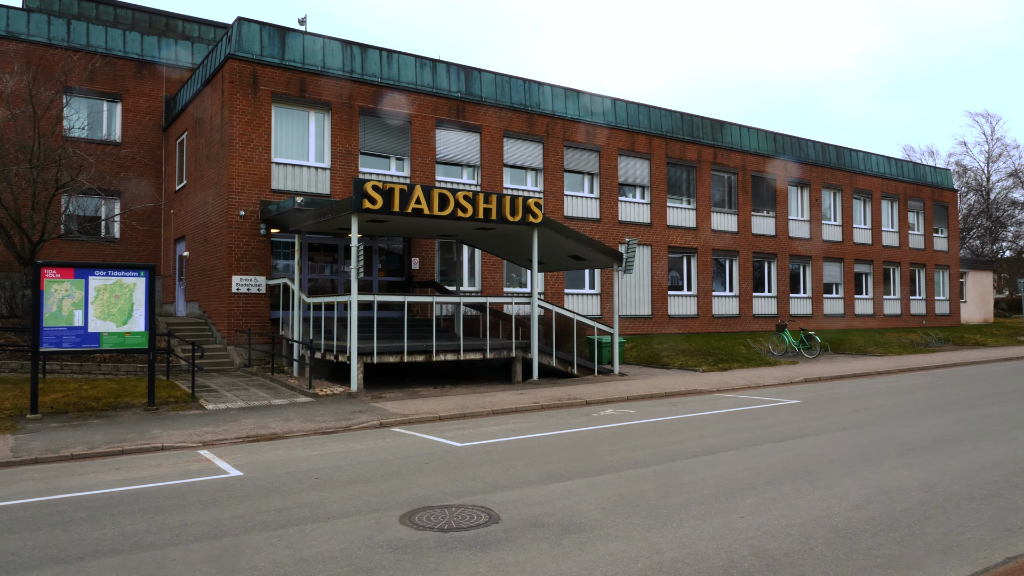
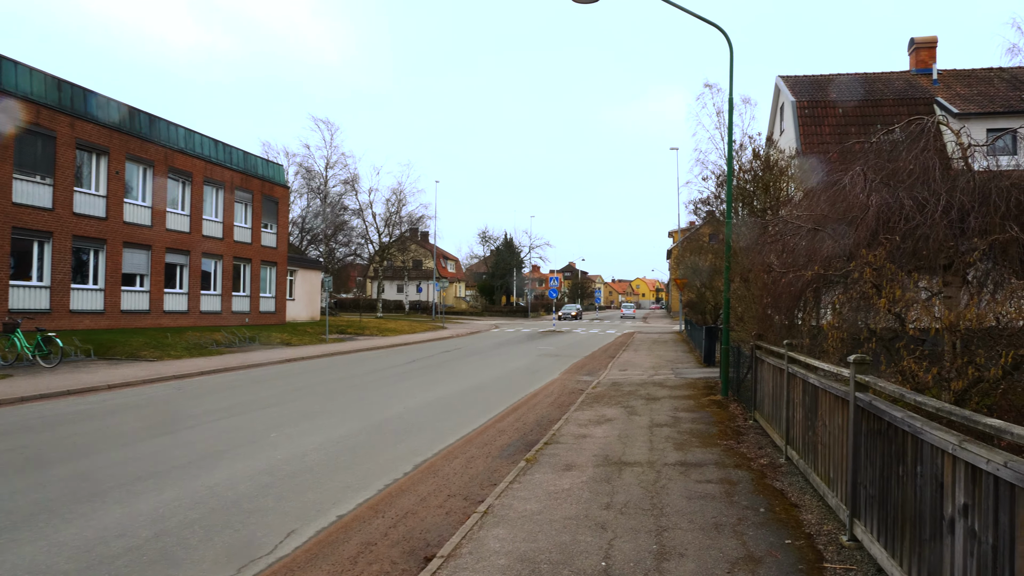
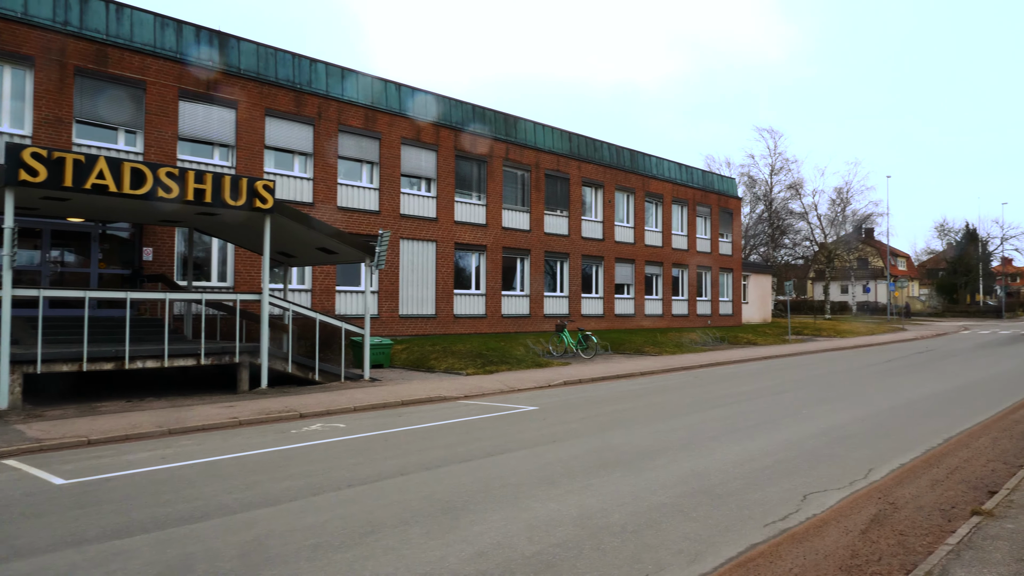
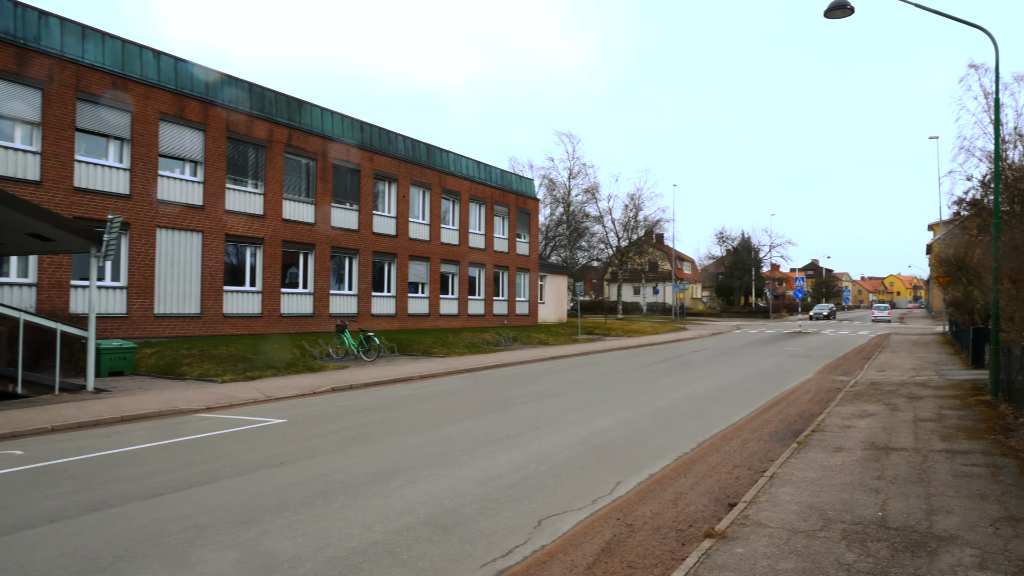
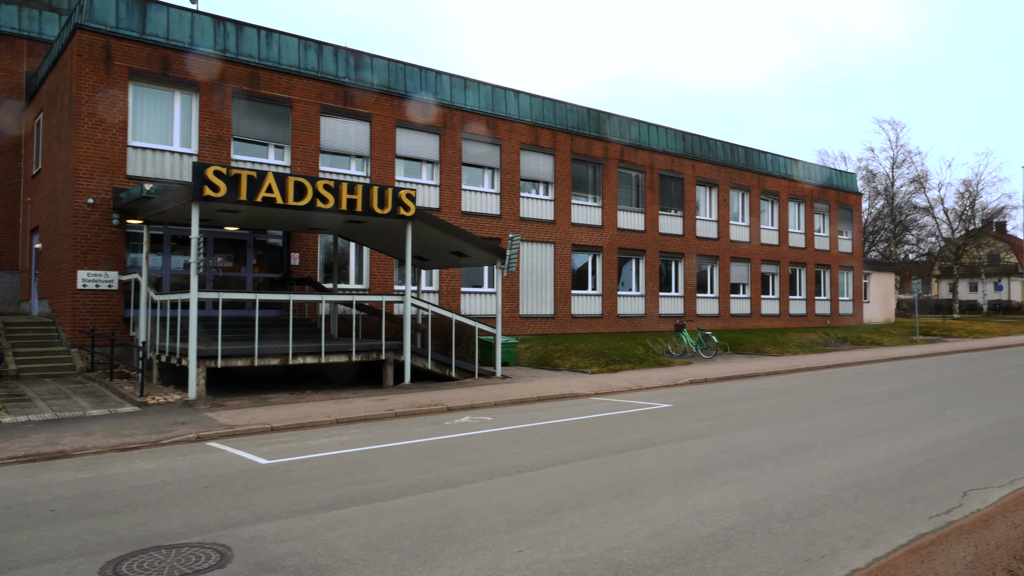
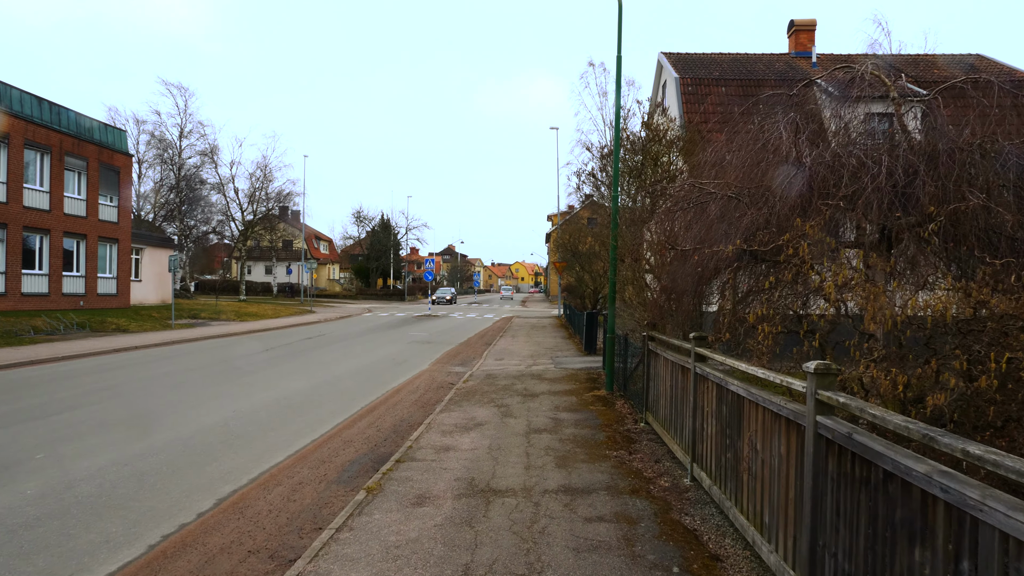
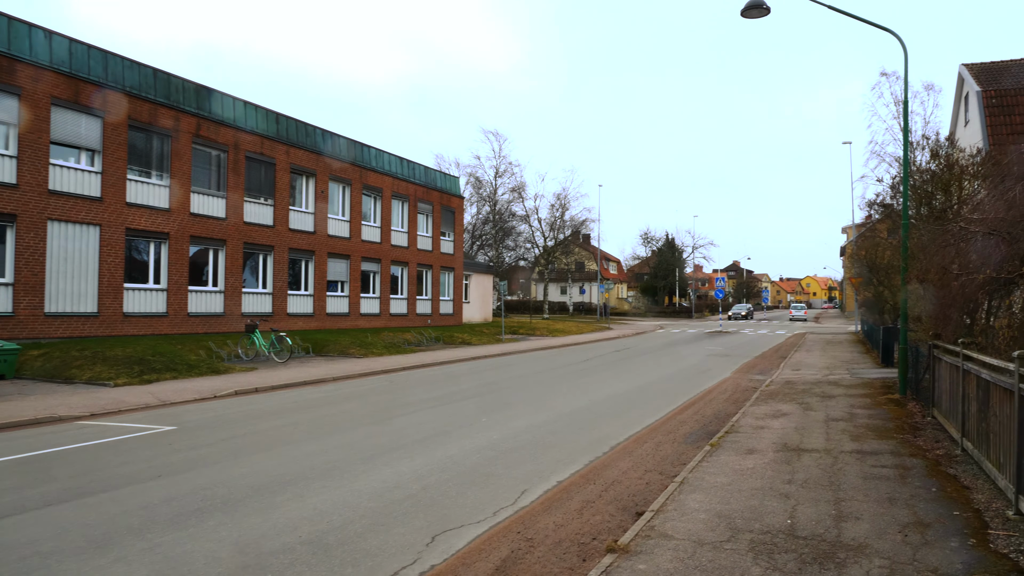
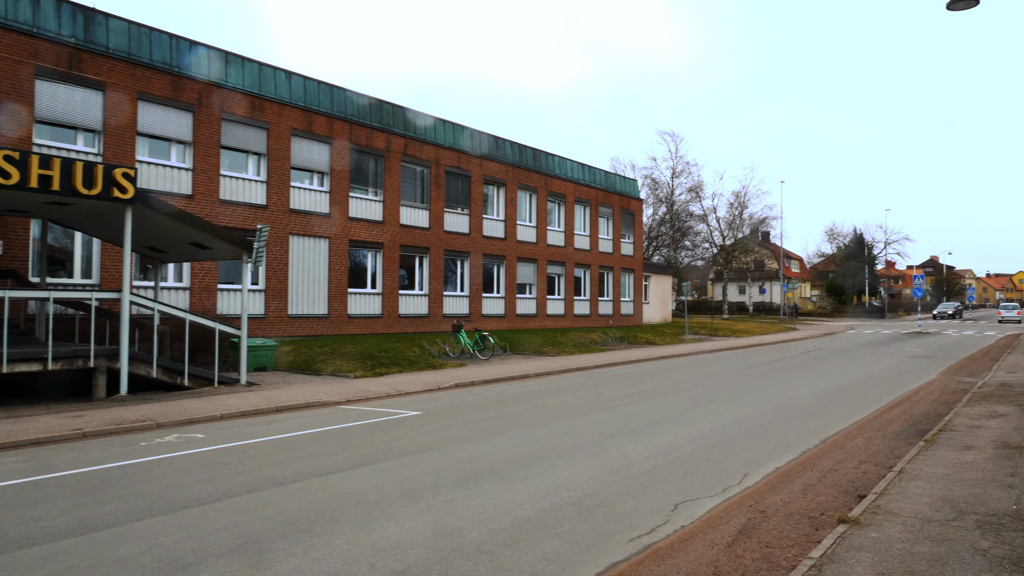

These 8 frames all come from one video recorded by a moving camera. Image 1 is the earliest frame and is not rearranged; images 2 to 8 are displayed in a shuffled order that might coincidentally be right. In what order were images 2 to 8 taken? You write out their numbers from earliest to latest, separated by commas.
5, 3, 8, 4, 7, 2, 6
